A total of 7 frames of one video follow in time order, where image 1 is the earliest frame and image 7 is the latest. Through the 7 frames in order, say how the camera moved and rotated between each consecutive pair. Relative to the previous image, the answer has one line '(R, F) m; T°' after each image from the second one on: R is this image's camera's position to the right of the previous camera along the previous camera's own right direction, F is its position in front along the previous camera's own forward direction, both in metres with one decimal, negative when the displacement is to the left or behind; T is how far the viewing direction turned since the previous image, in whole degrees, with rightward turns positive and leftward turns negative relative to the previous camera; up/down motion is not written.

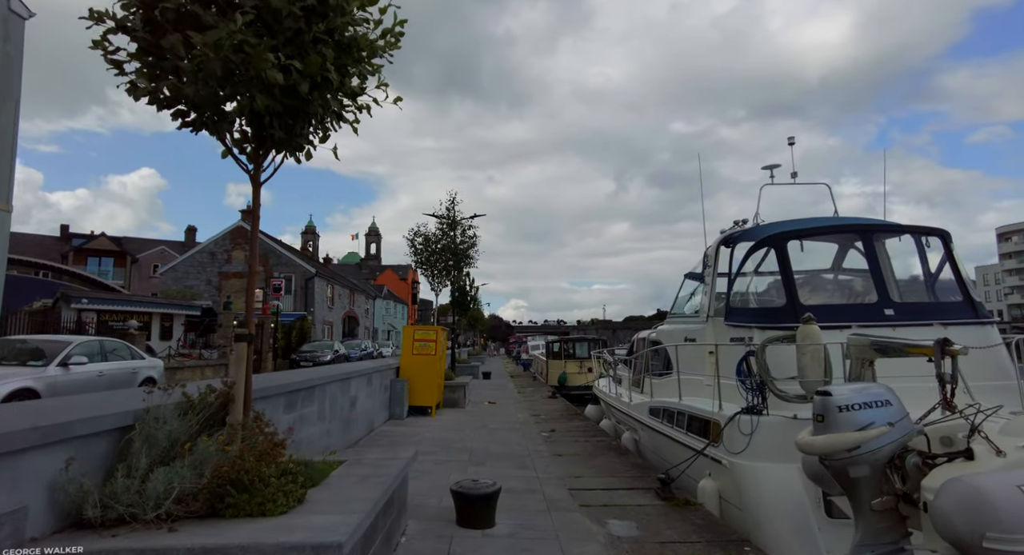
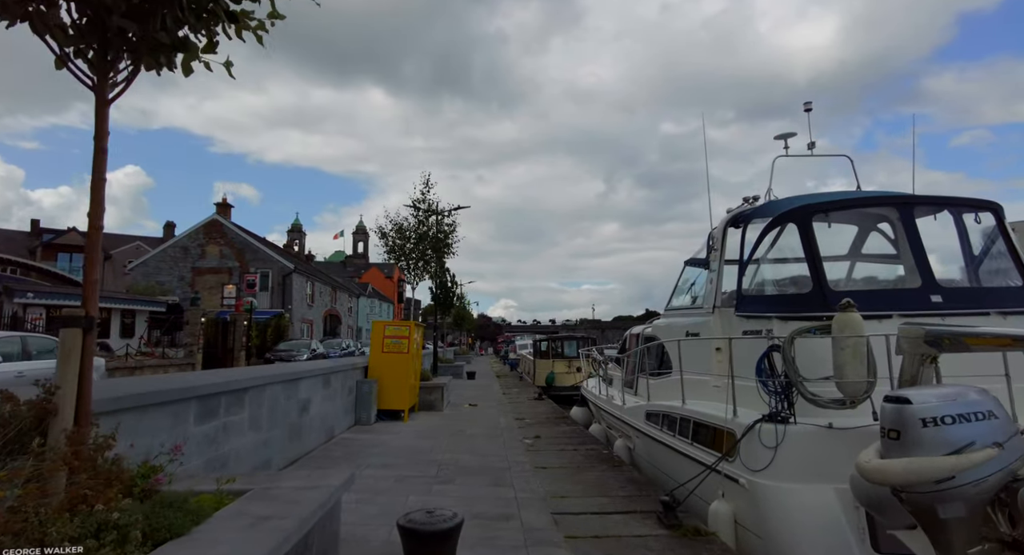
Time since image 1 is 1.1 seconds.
(+0.2, +1.1) m; +1°
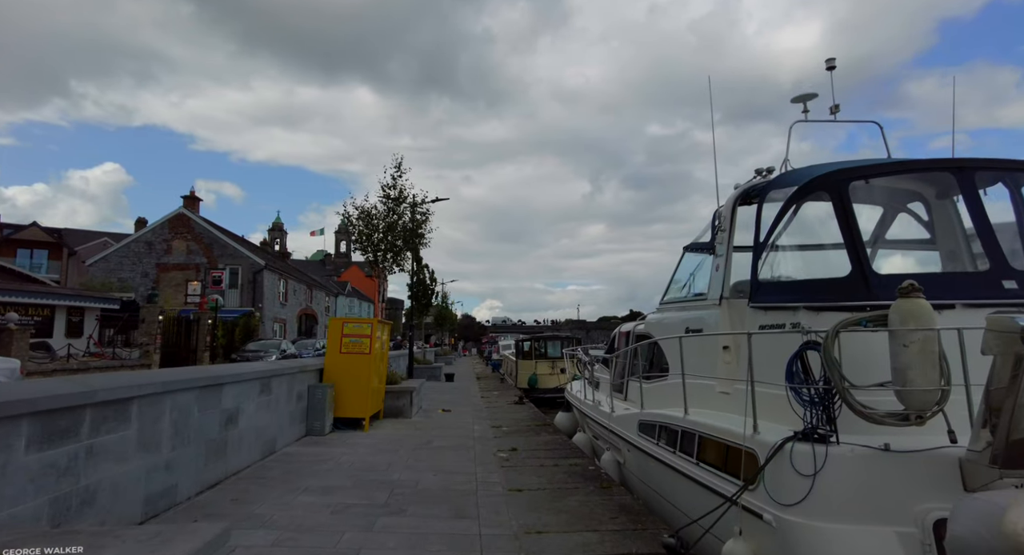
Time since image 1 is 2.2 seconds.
(+0.2, +1.1) m; +1°
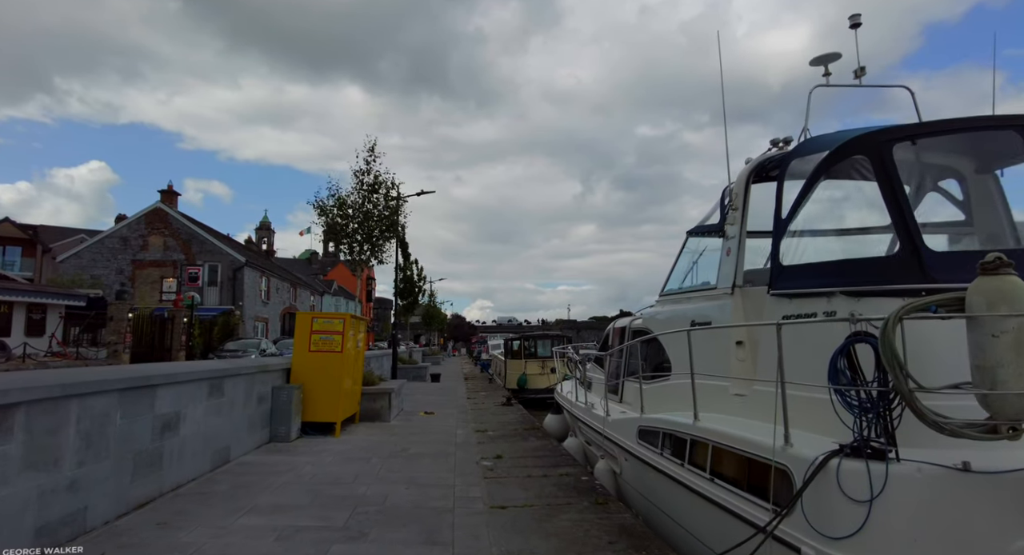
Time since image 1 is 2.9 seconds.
(+0.1, +0.7) m; +1°
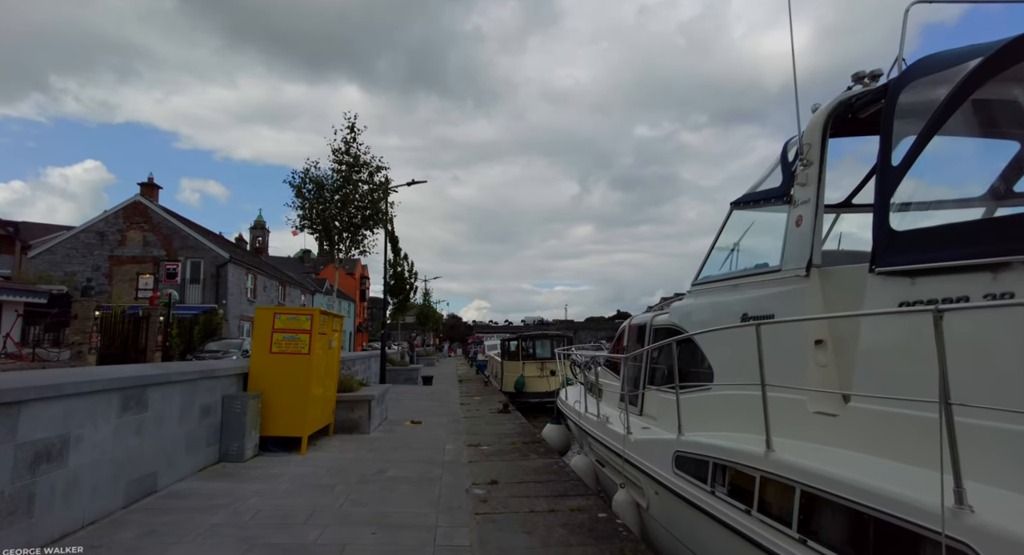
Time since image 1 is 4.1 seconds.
(0.0, +1.3) m; 0°
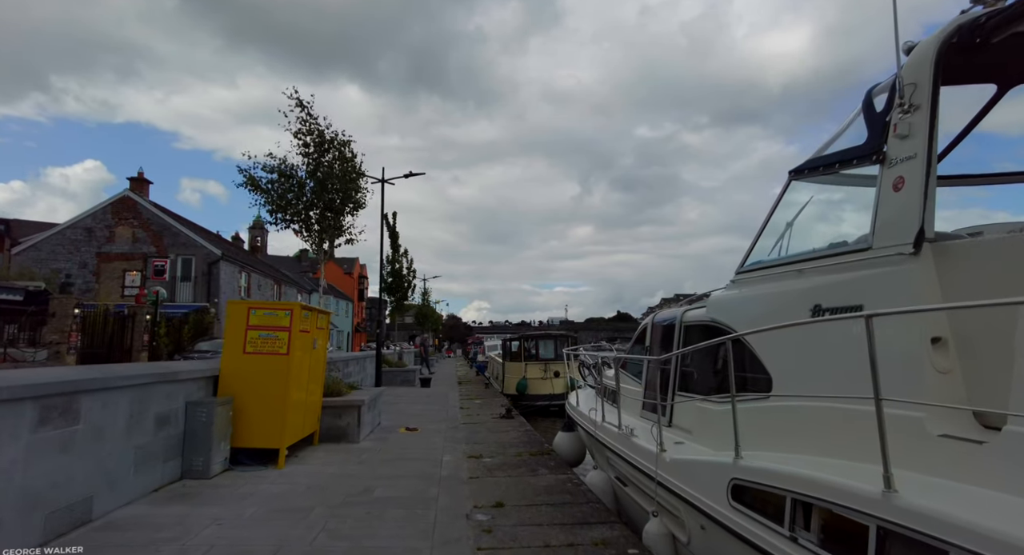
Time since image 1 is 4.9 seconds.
(-0.1, +0.9) m; 0°
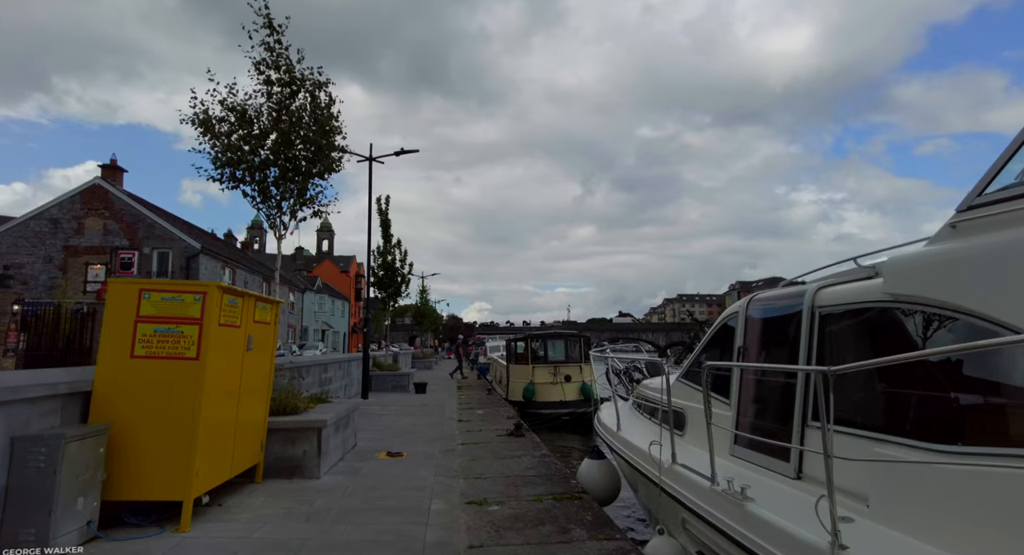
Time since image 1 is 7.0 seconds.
(-0.1, +2.1) m; 0°
